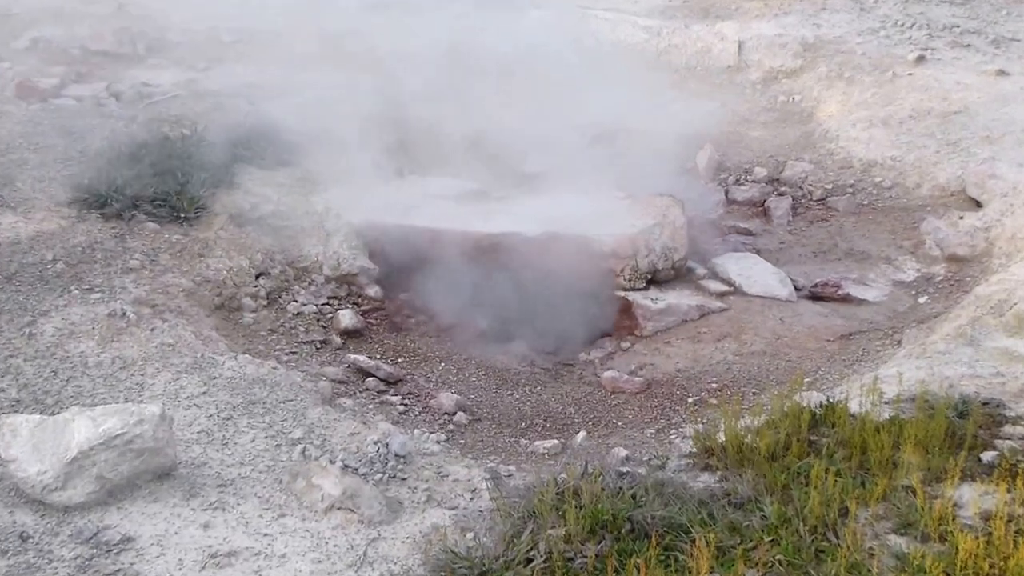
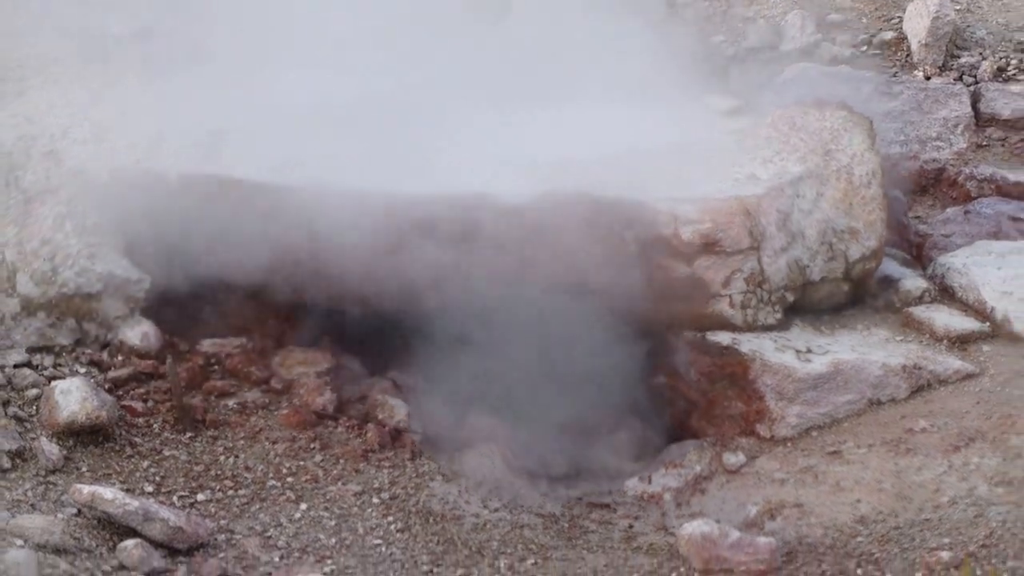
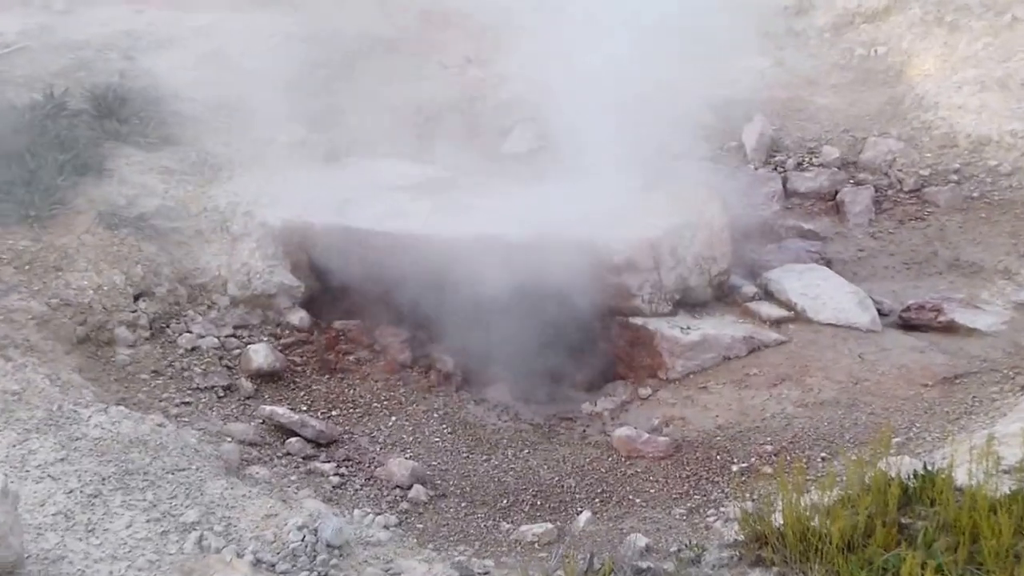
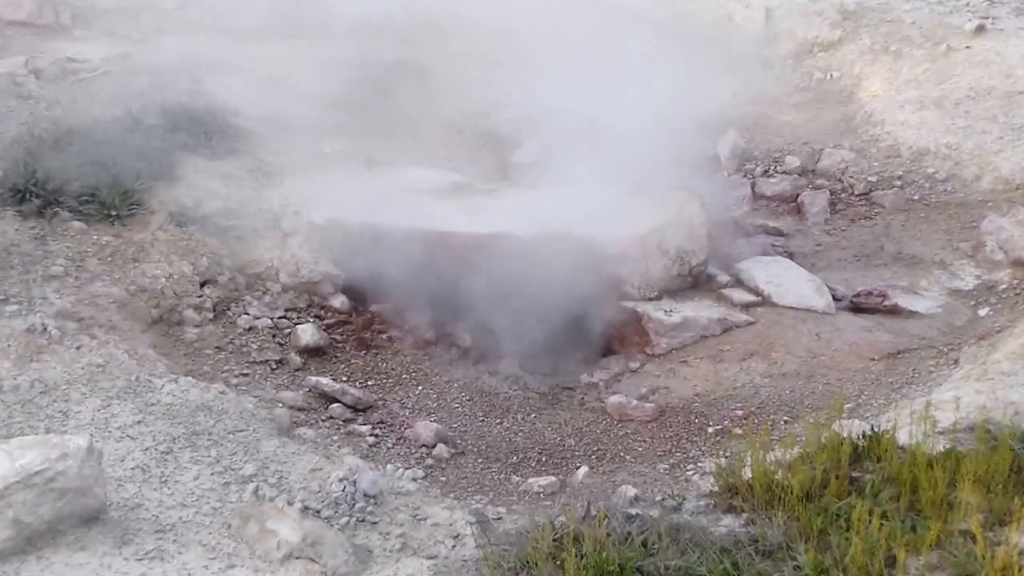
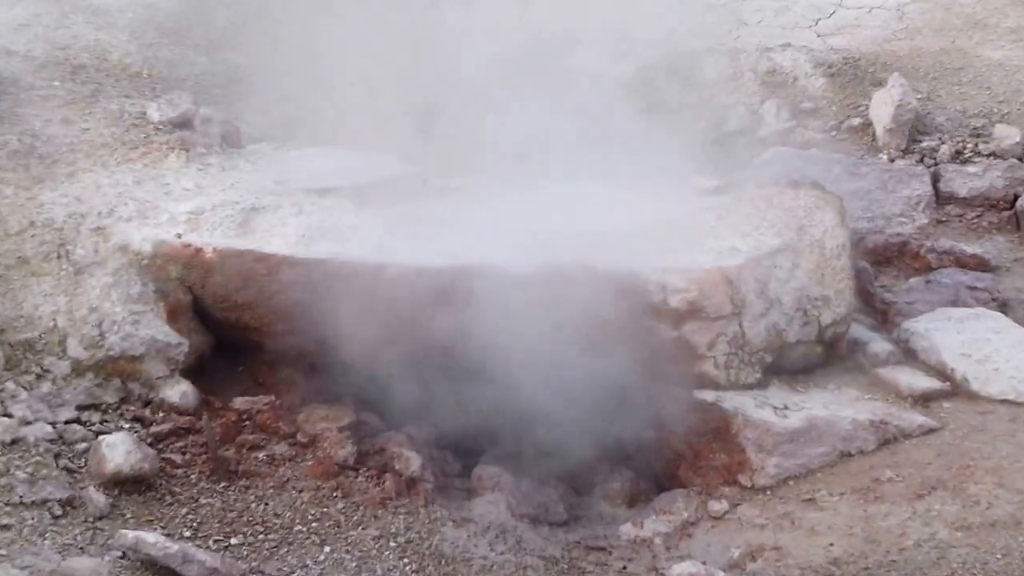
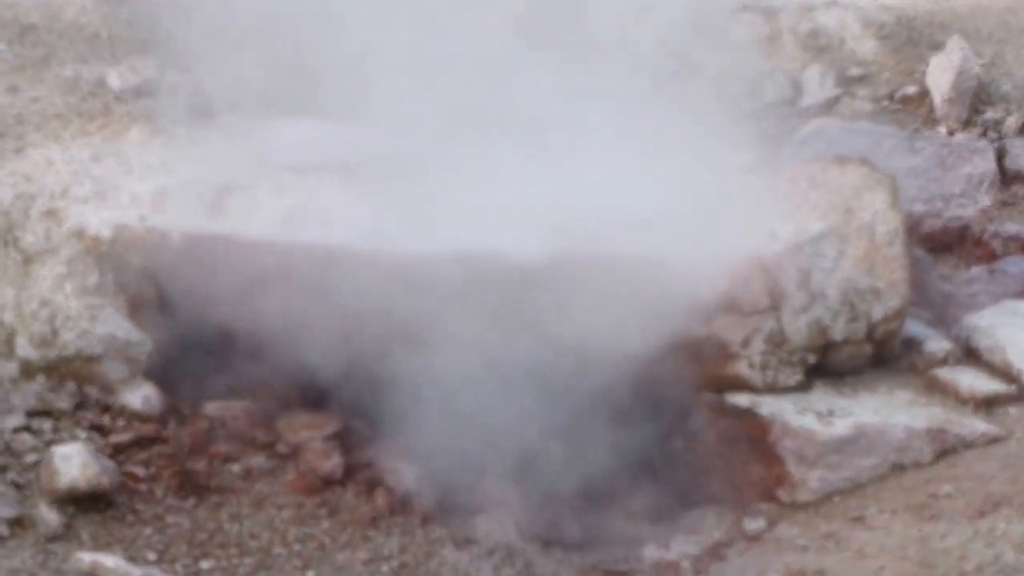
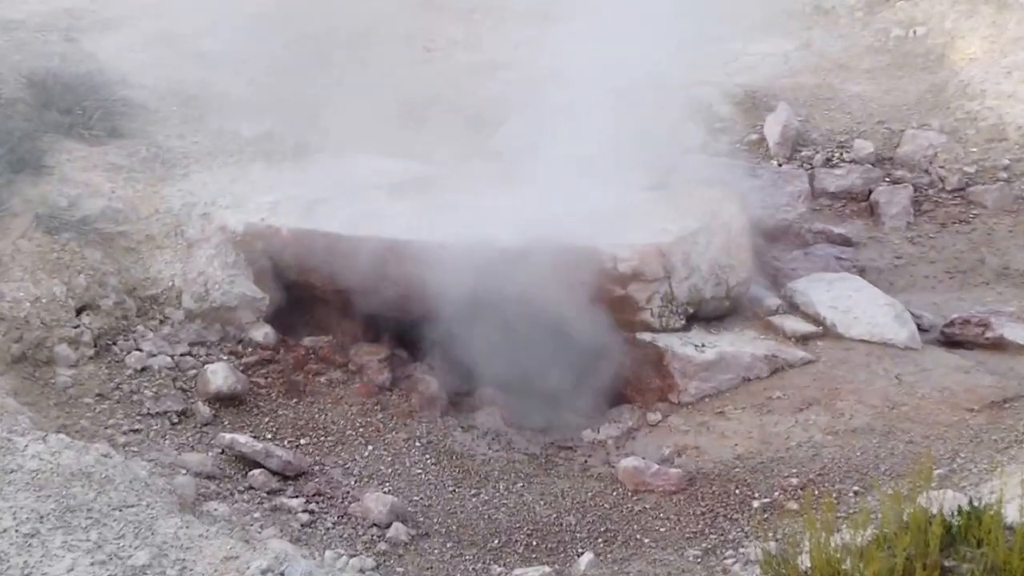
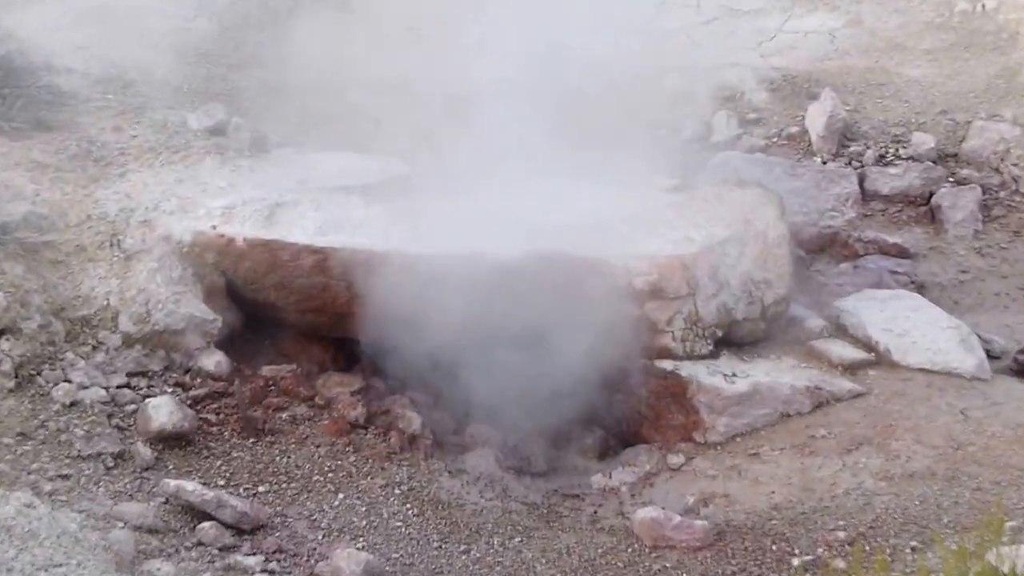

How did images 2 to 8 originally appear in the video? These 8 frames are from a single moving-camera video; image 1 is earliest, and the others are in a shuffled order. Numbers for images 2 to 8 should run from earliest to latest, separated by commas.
4, 3, 7, 8, 5, 6, 2
